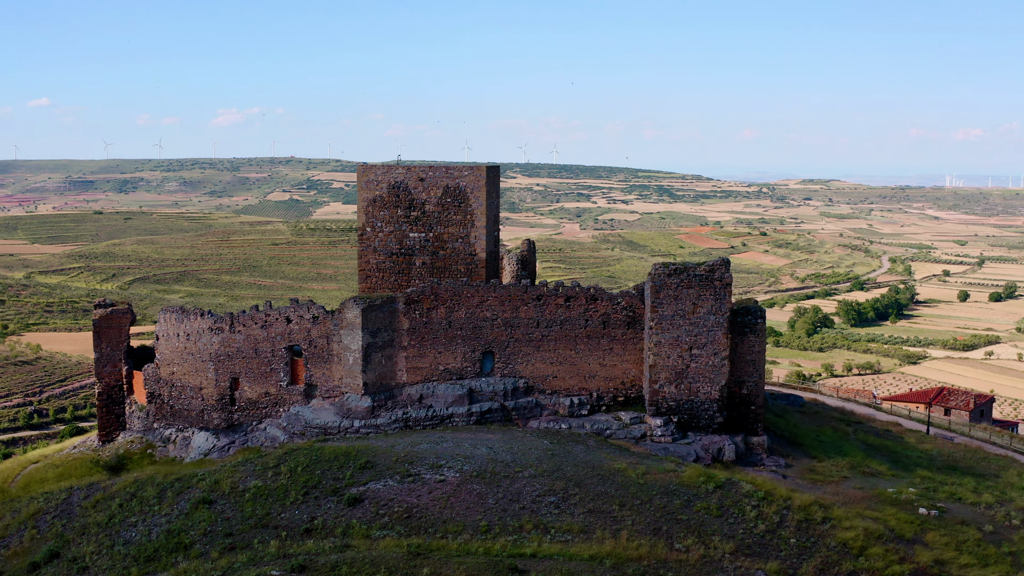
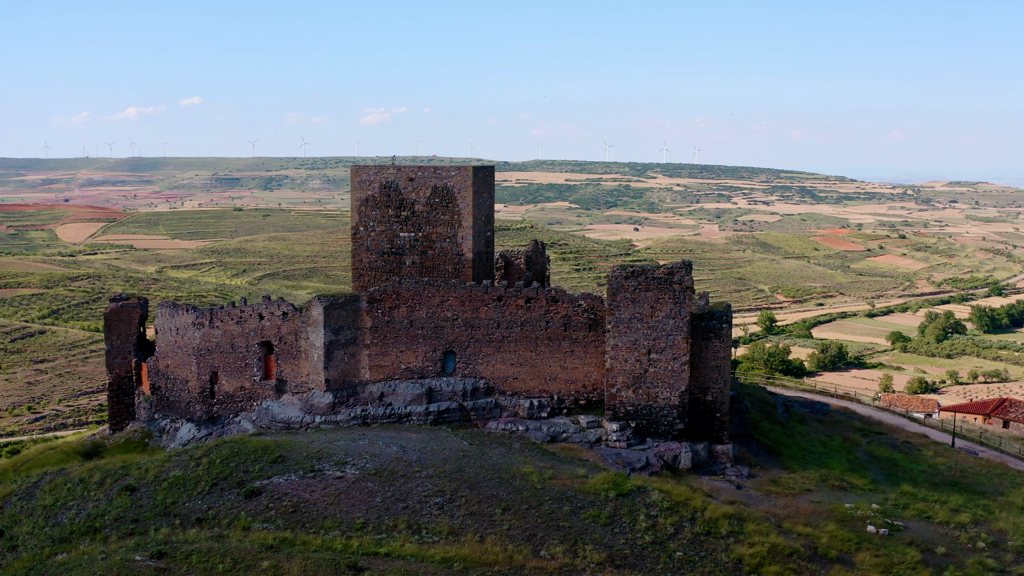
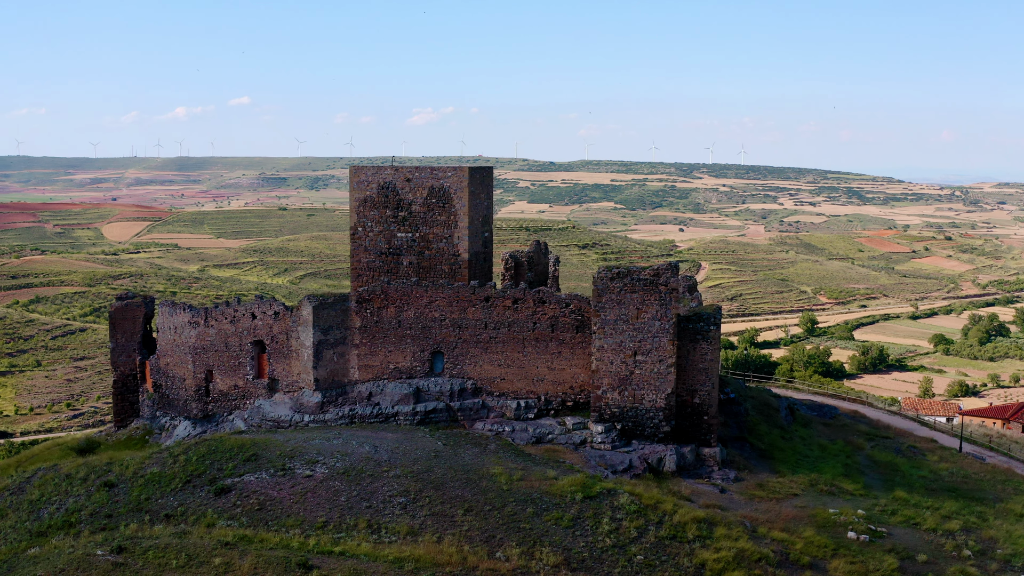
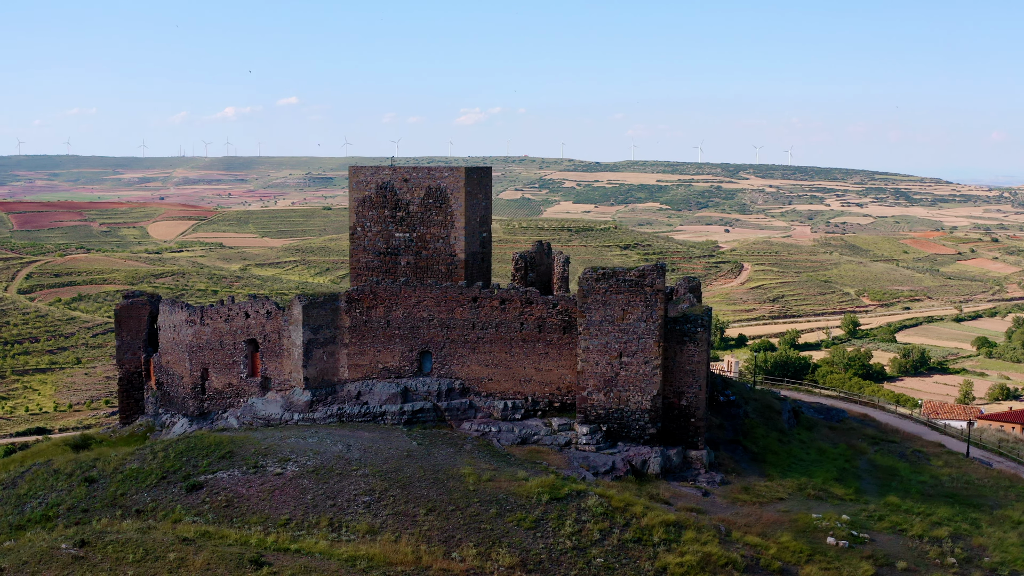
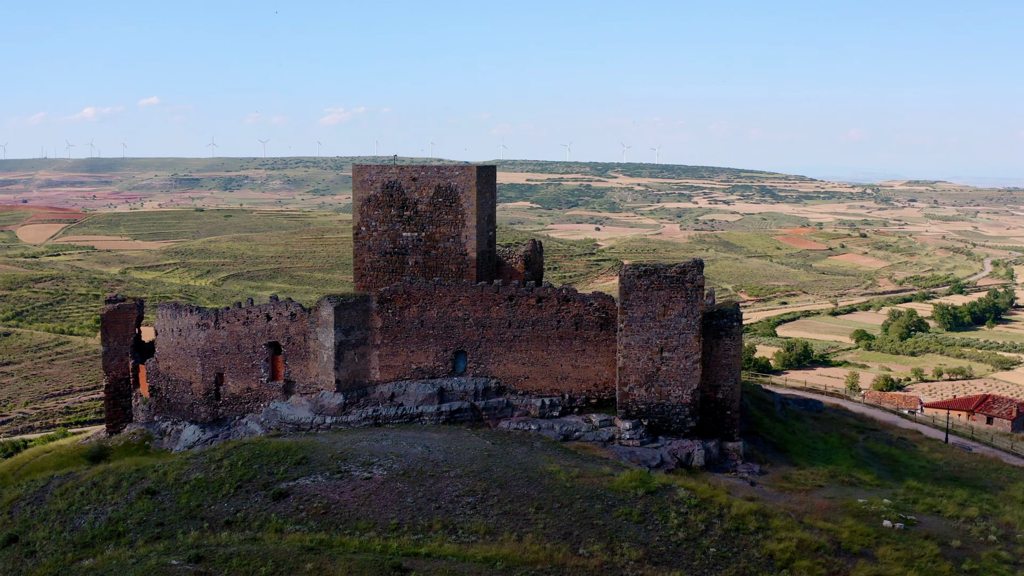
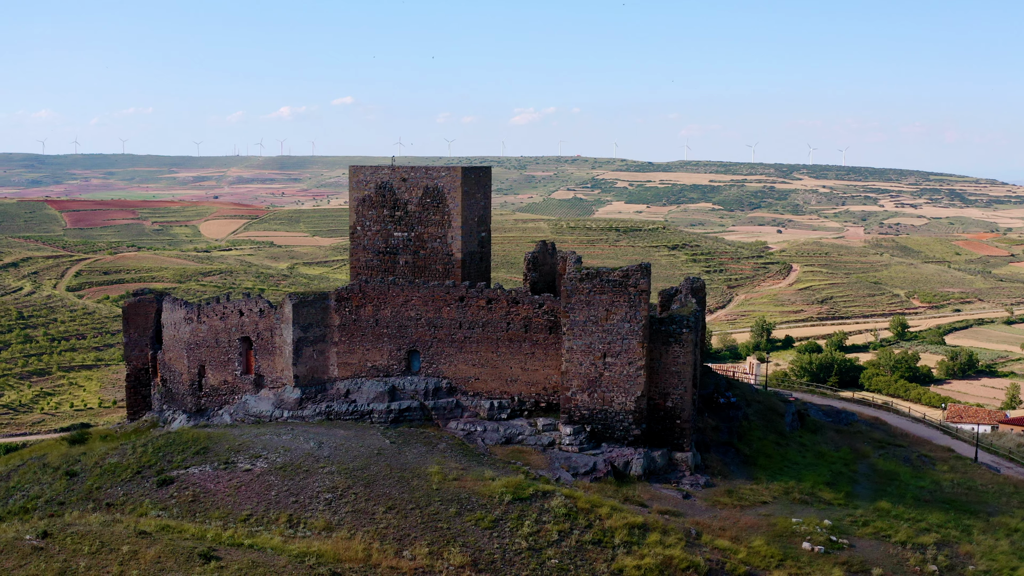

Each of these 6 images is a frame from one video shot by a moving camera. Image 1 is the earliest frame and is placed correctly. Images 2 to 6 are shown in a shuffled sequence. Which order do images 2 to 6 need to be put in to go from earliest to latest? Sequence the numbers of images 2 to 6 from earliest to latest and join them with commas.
5, 2, 3, 4, 6
